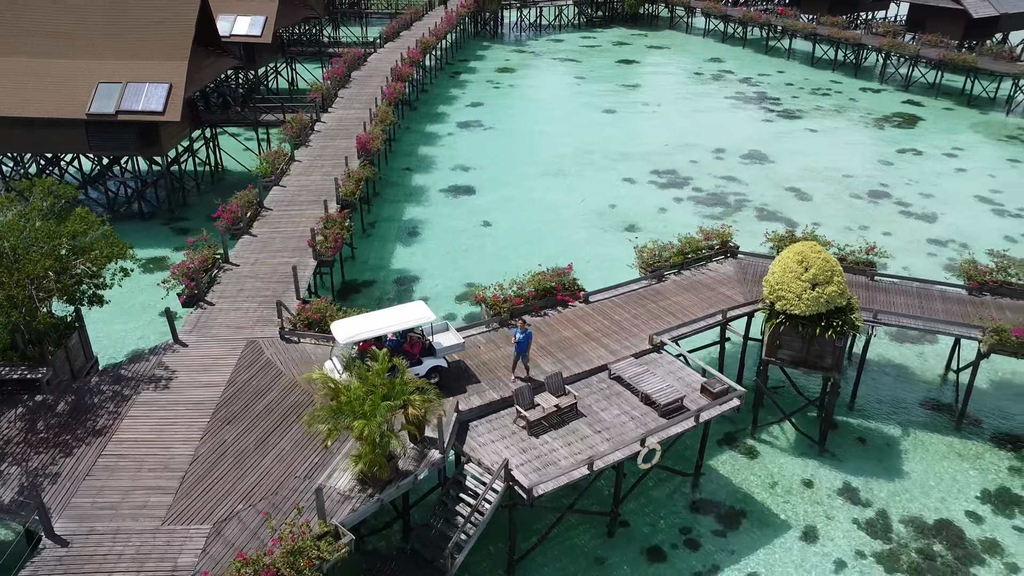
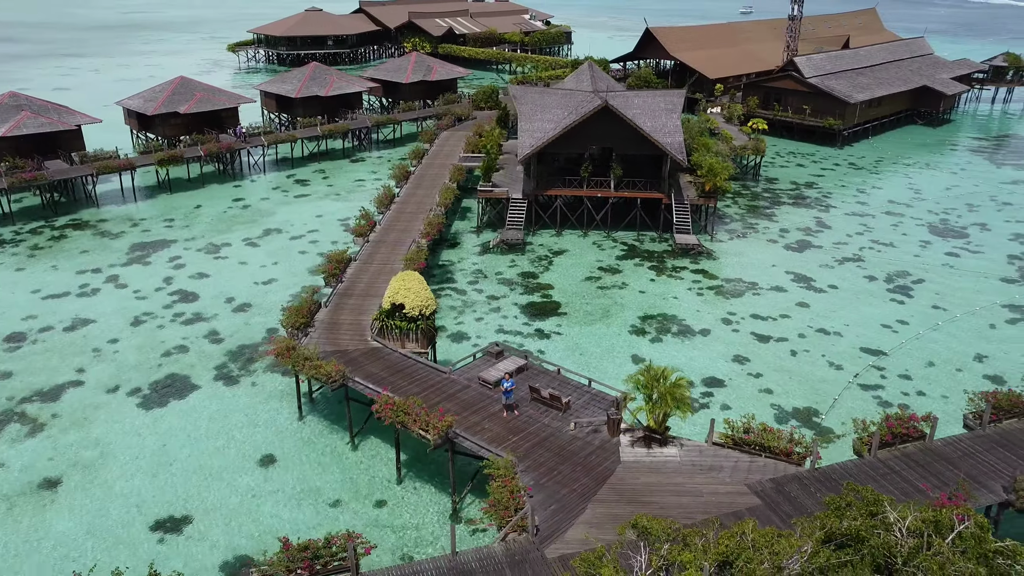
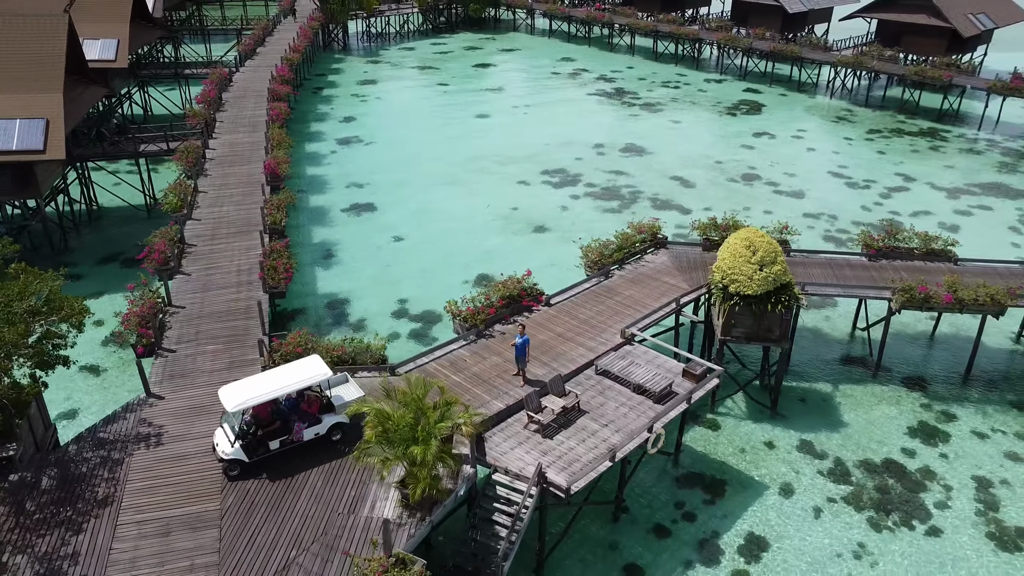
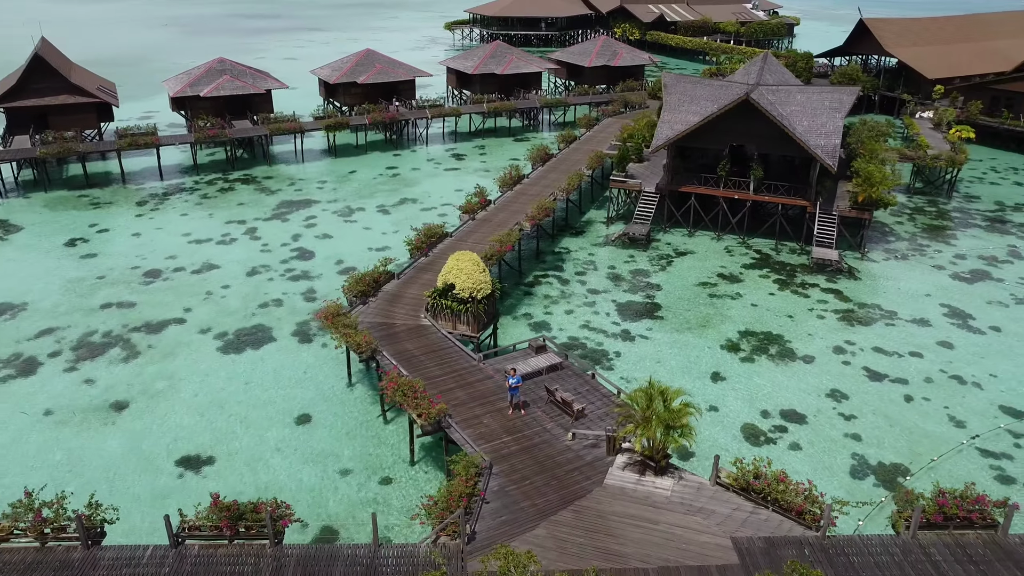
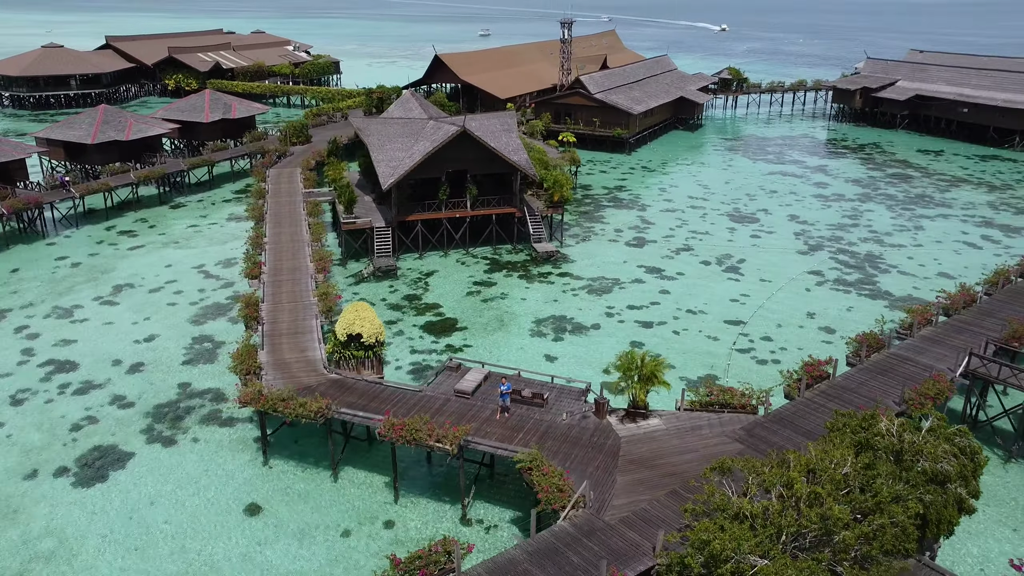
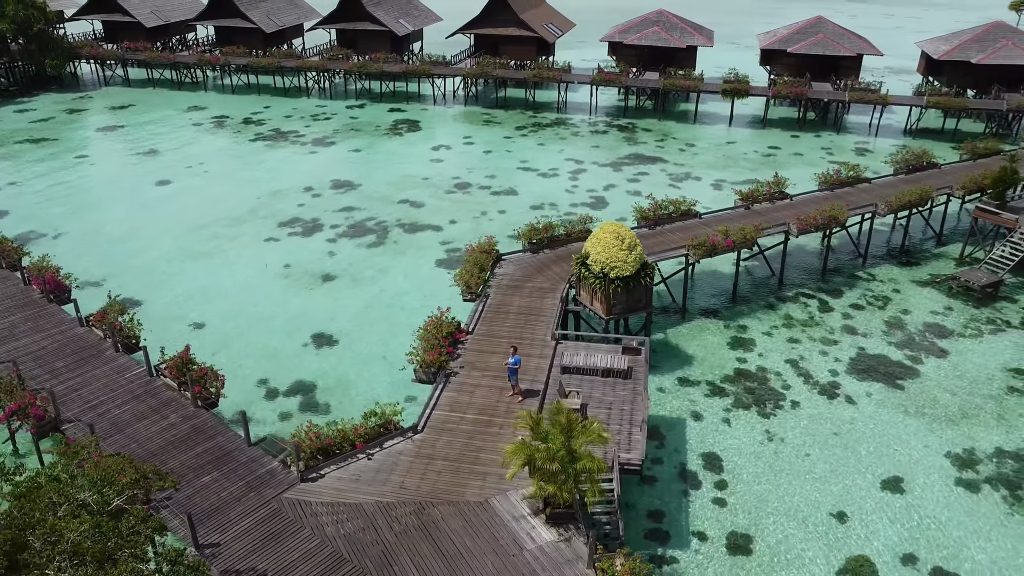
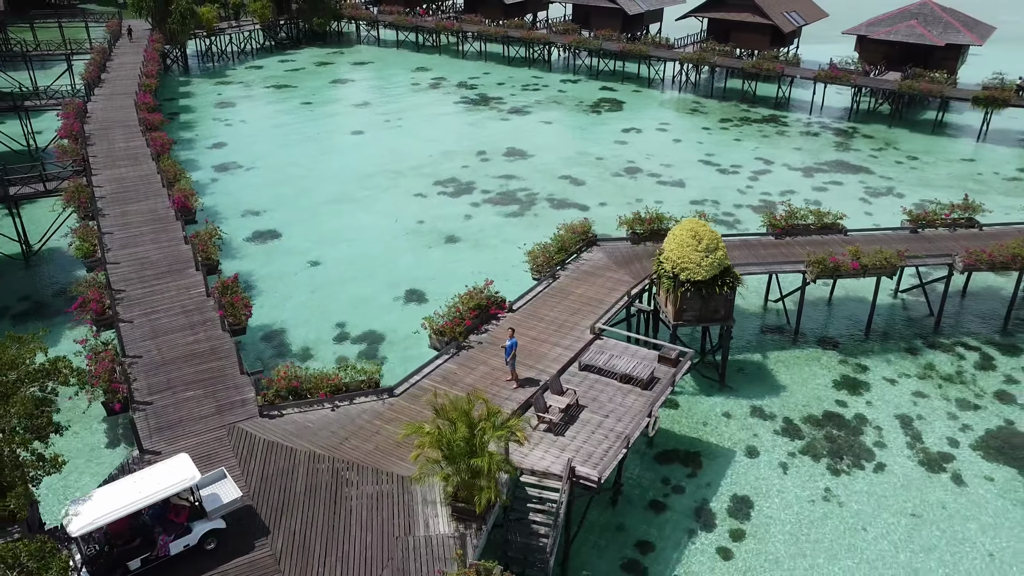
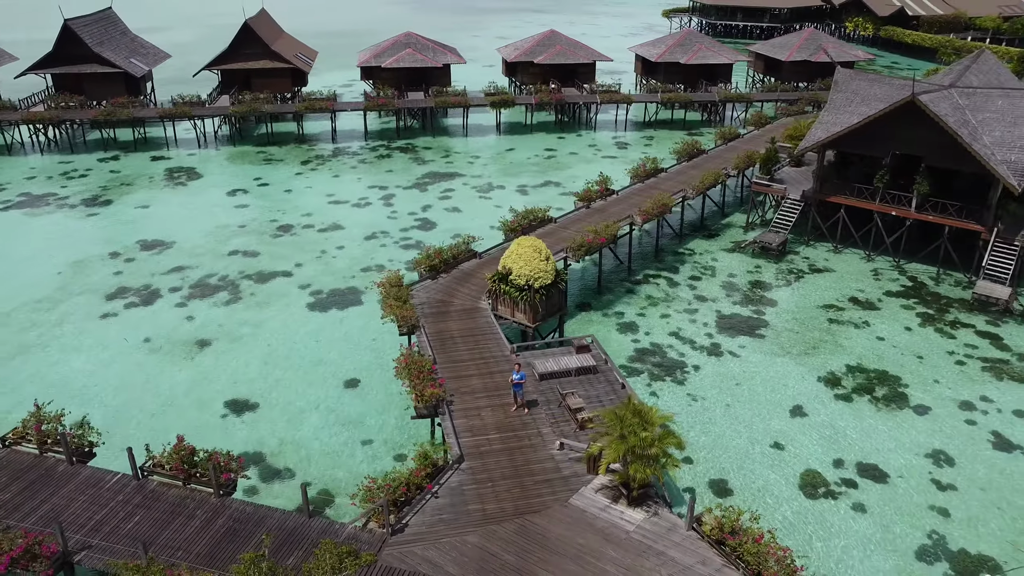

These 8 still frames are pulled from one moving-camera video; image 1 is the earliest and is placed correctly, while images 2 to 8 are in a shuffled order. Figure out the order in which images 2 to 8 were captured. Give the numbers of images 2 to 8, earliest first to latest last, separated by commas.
3, 7, 6, 8, 4, 2, 5
